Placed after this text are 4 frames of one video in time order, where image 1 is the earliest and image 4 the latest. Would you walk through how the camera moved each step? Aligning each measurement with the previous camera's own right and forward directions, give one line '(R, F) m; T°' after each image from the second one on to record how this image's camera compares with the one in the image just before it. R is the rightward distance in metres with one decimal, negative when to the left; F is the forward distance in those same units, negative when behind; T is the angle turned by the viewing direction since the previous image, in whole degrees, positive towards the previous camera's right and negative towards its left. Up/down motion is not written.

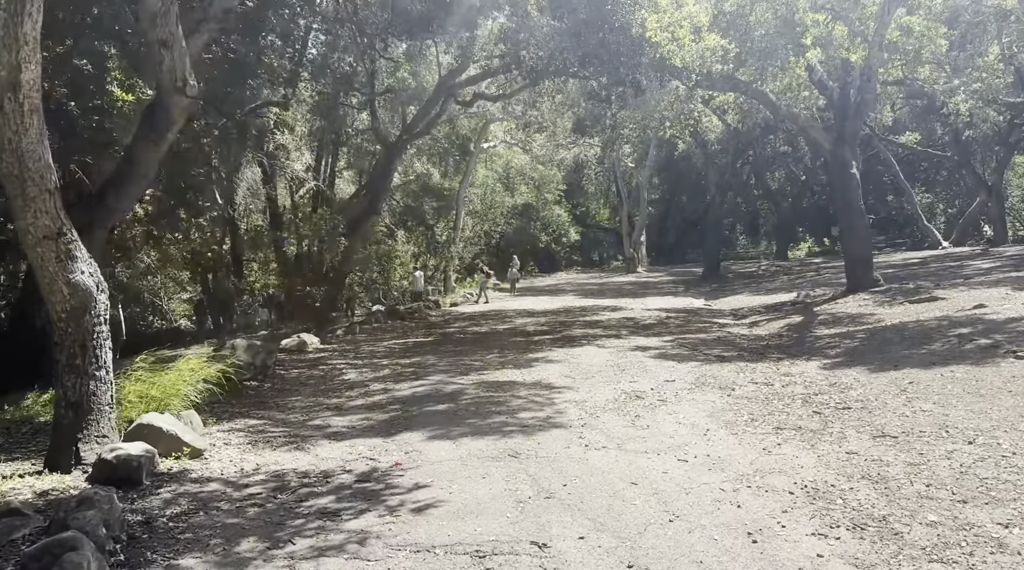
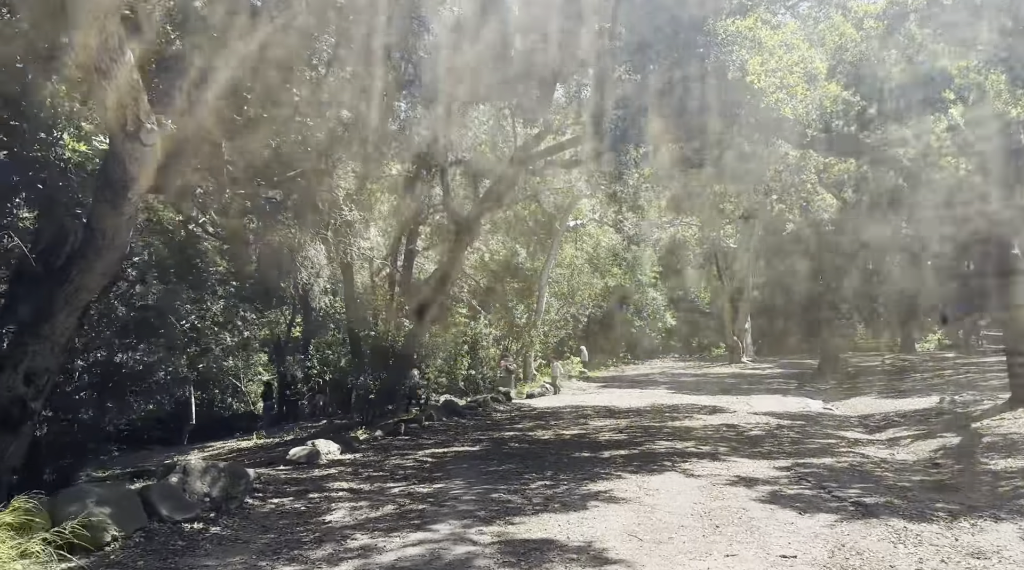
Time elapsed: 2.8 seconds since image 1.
(+0.4, +2.7) m; -7°
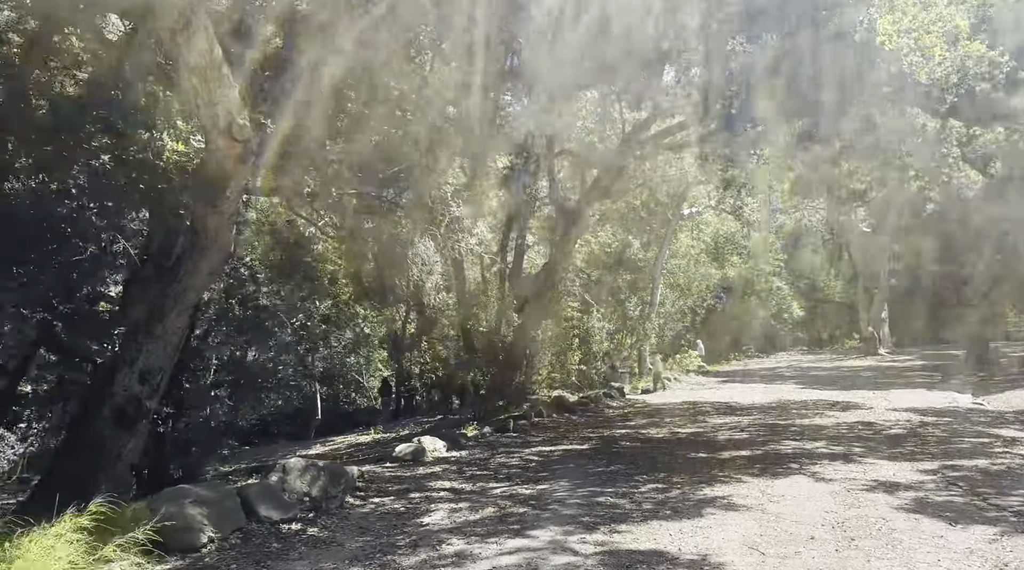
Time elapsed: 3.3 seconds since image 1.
(+0.1, +0.5) m; -8°
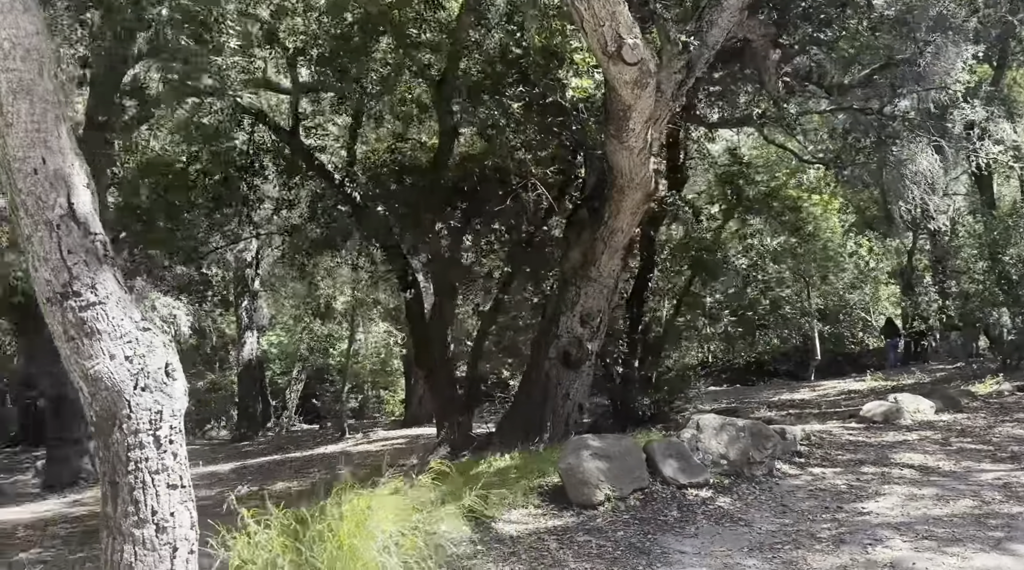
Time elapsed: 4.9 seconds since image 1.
(+0.6, +1.2) m; -36°
